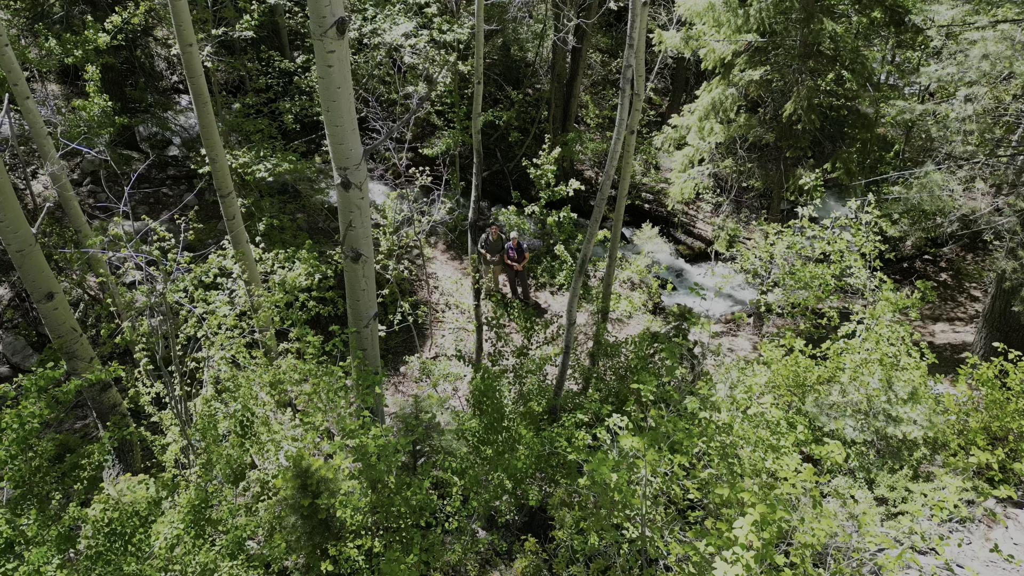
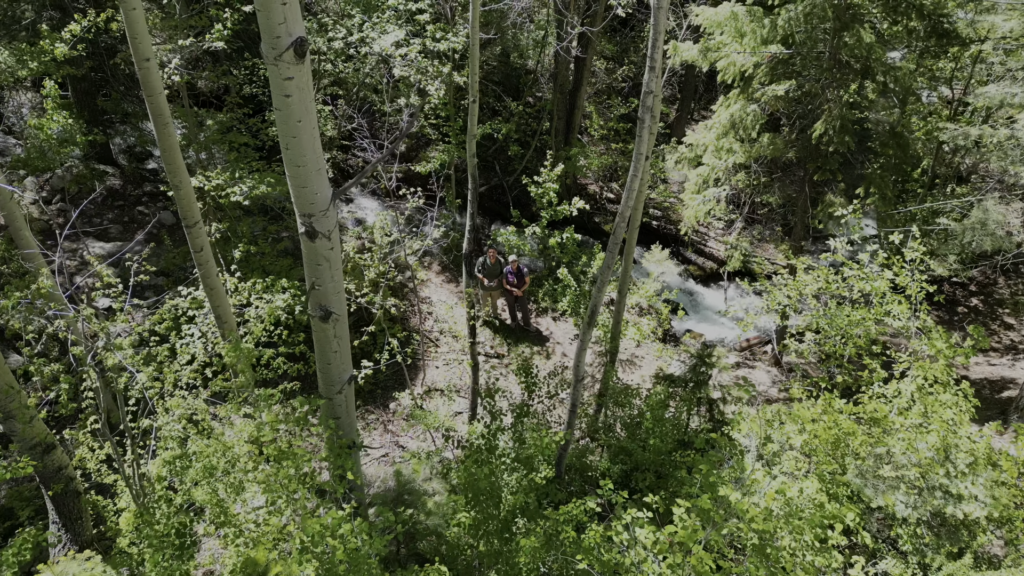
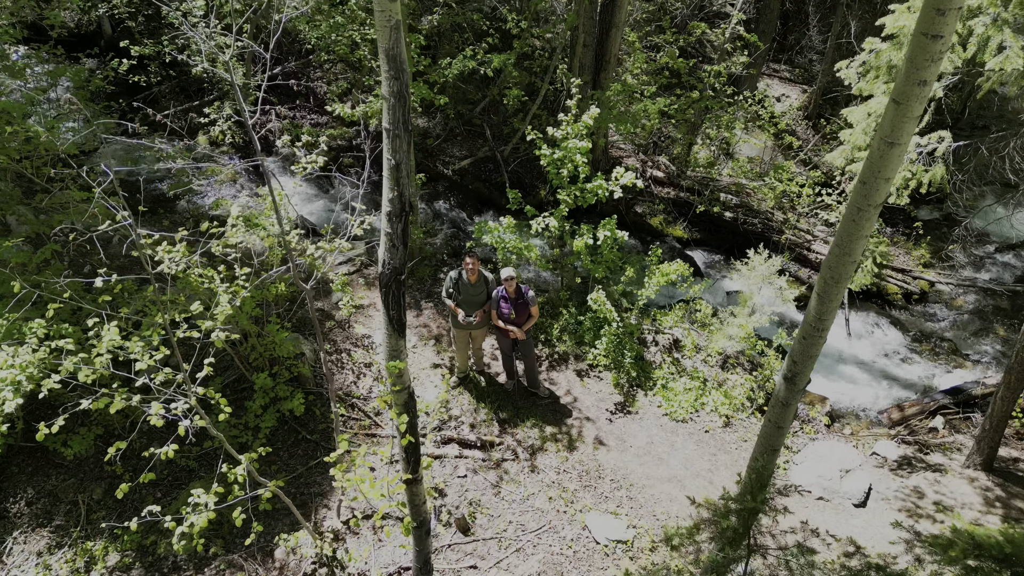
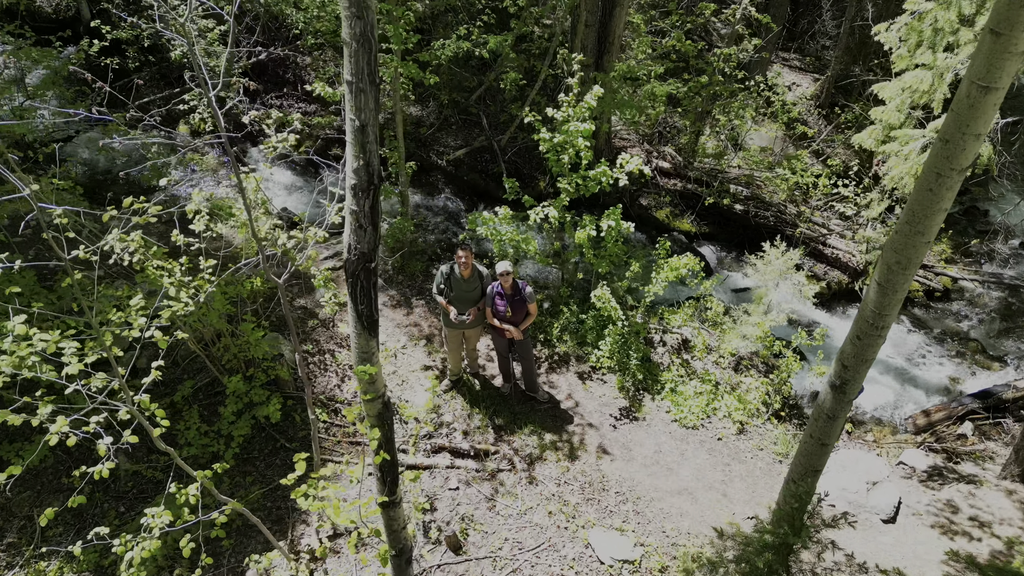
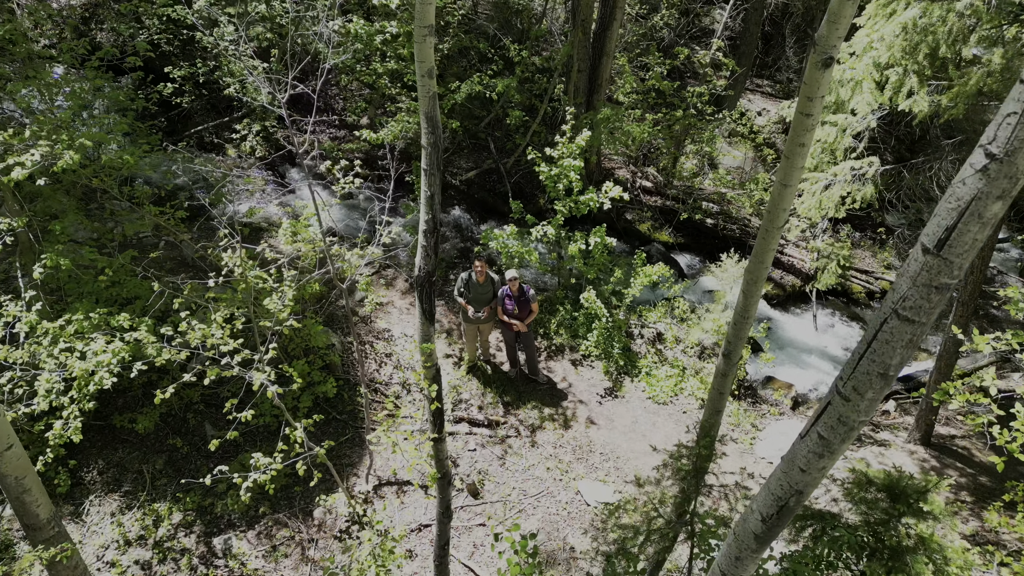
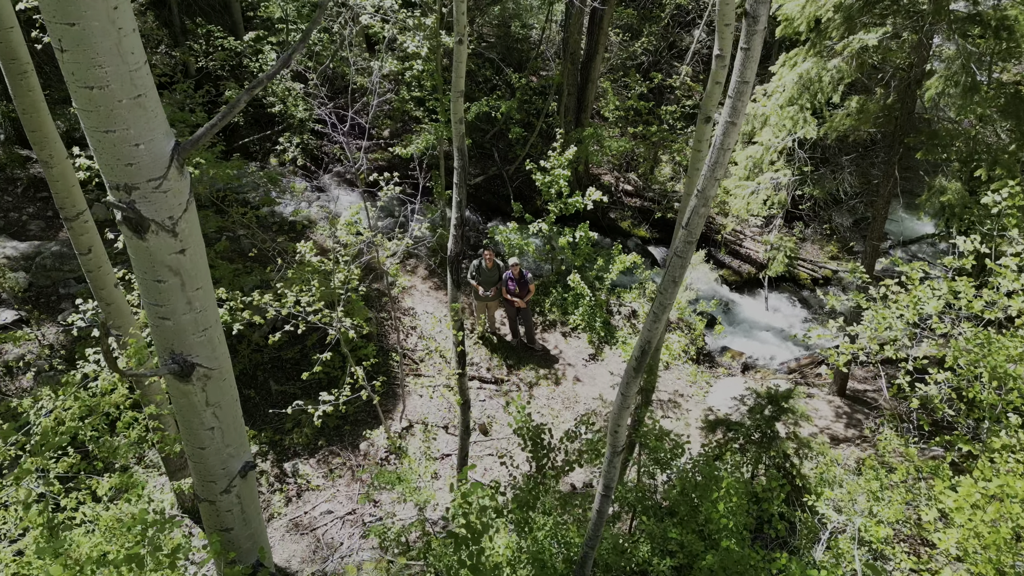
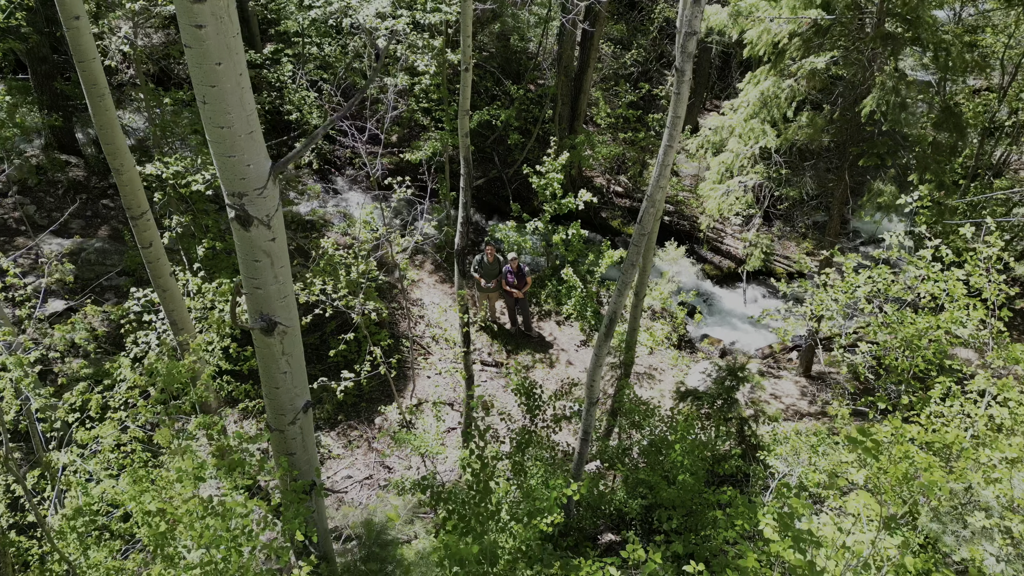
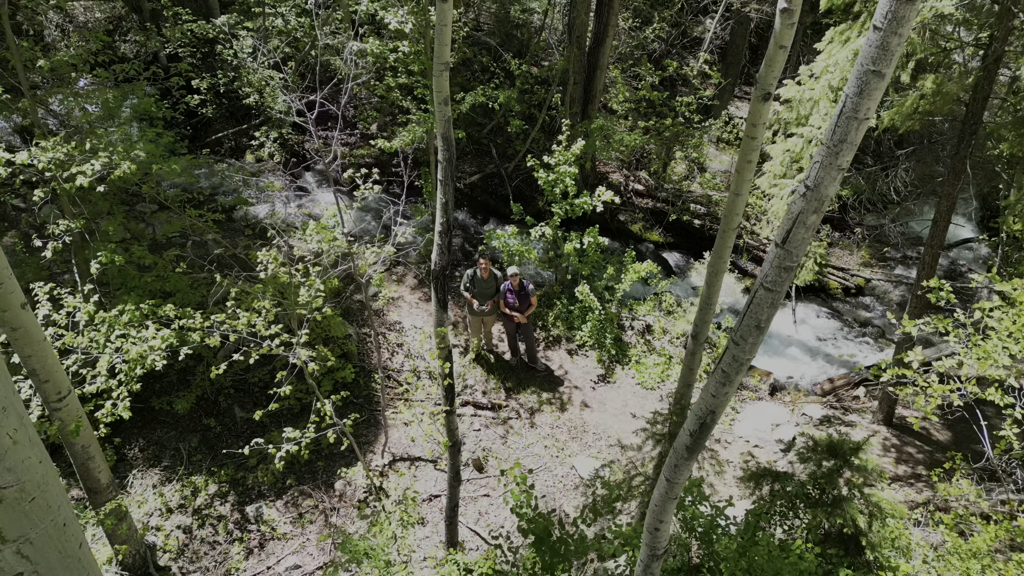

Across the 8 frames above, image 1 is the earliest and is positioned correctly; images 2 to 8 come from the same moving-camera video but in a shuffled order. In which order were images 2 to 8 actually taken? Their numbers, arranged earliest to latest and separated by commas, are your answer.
2, 7, 6, 8, 5, 3, 4
